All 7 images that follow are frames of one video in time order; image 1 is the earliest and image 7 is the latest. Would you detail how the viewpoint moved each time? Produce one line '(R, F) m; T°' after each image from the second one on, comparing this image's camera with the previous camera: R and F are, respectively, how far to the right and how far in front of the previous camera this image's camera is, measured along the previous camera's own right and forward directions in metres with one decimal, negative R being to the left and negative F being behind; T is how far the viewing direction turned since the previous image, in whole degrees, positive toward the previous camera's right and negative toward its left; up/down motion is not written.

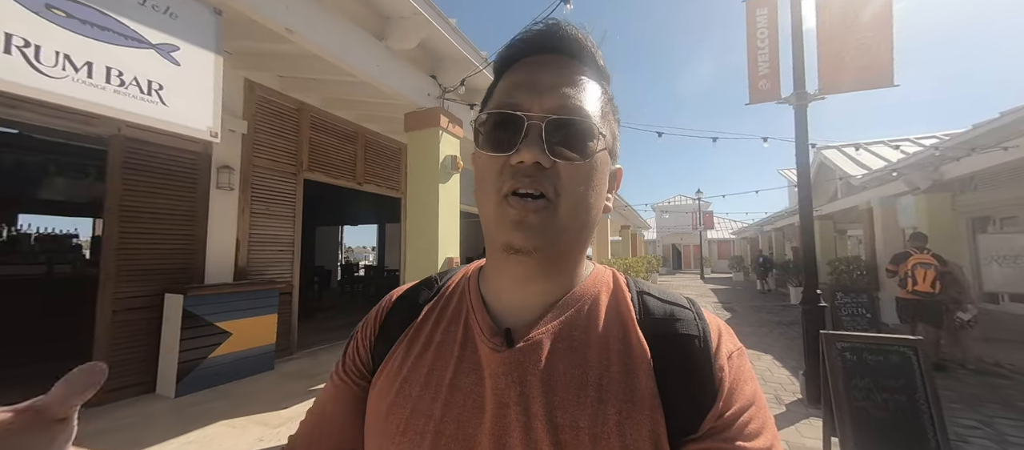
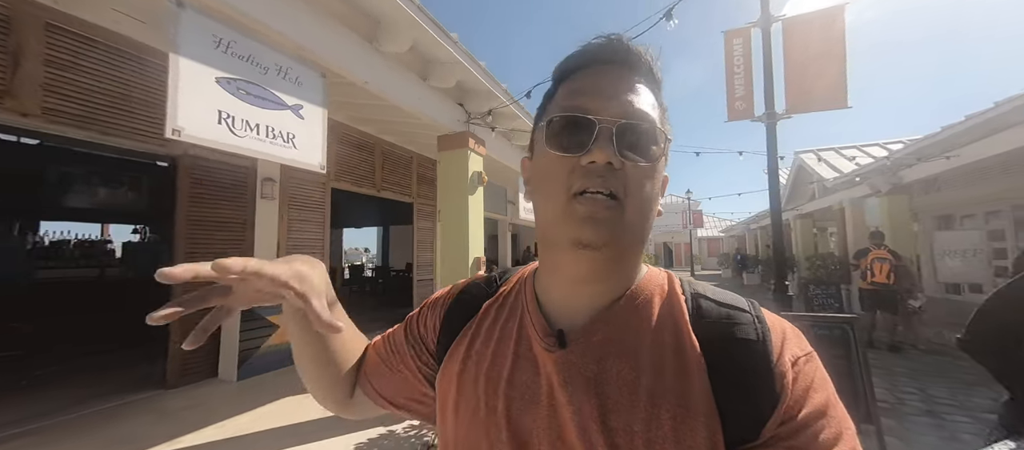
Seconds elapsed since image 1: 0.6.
(-0.3, -0.6) m; +1°
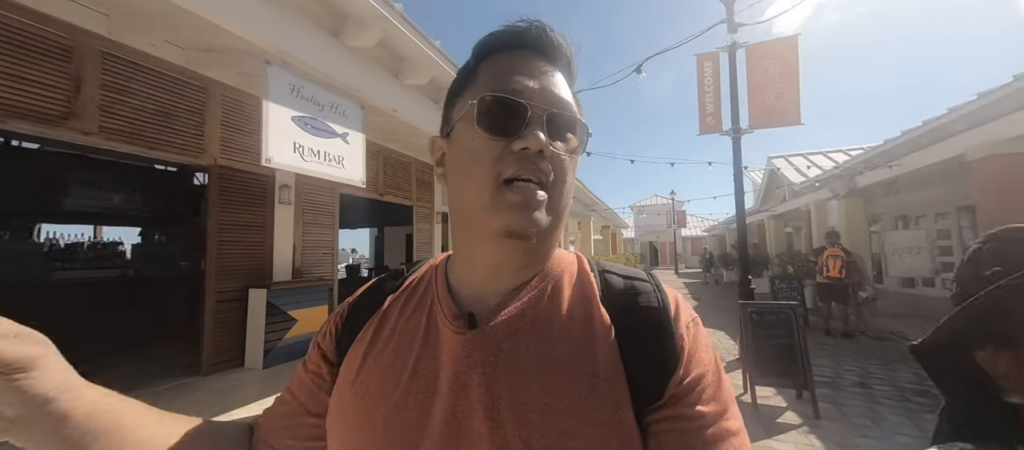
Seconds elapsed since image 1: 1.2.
(-0.1, -0.6) m; +2°
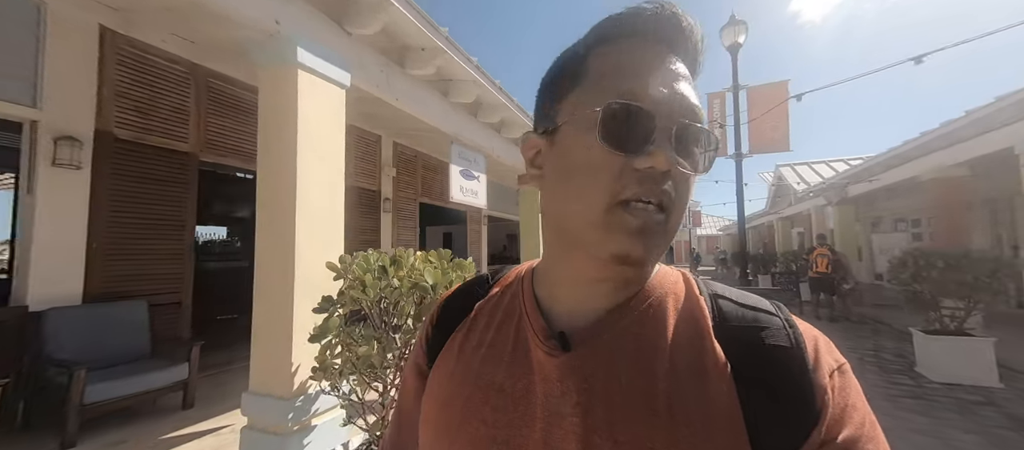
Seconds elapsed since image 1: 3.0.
(-0.7, -1.6) m; -2°
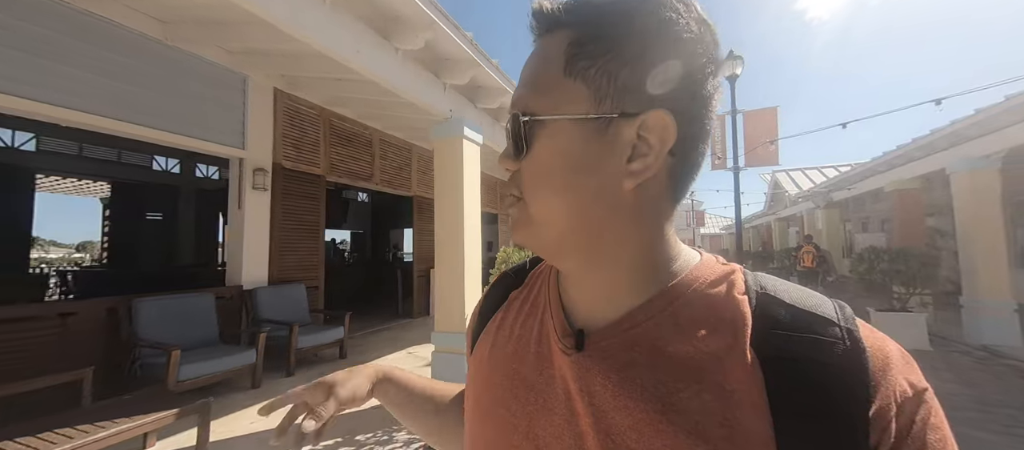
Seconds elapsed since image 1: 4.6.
(-0.7, -1.4) m; 0°
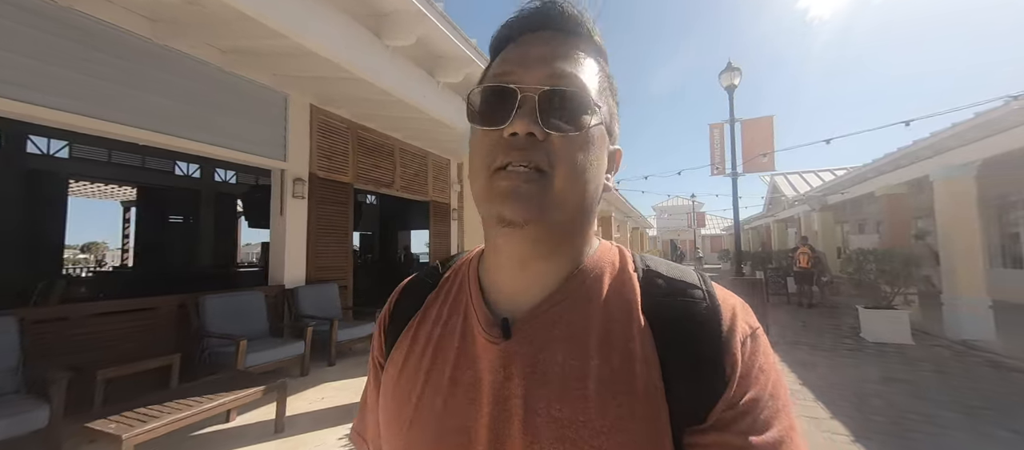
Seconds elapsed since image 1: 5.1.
(-0.2, -0.5) m; 0°
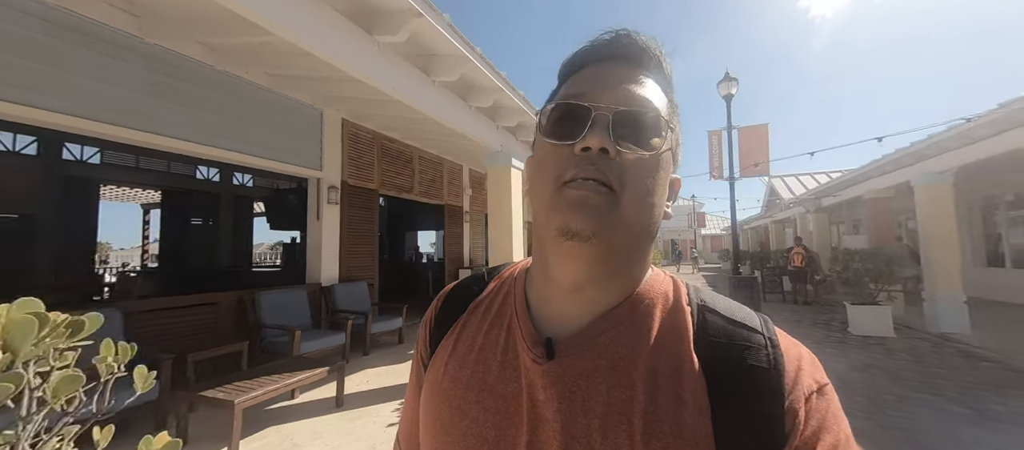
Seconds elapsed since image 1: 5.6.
(-0.2, -0.5) m; 0°
